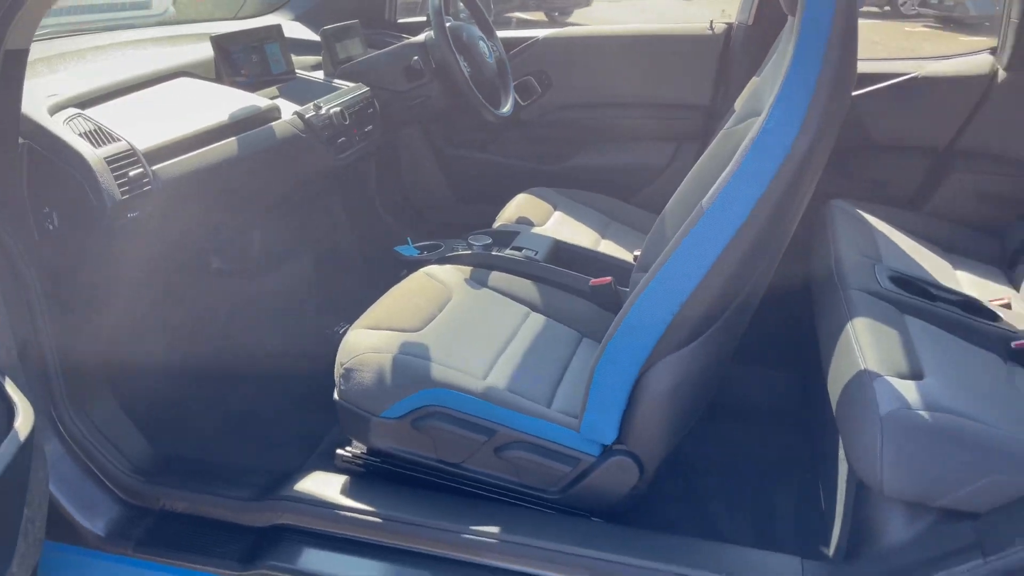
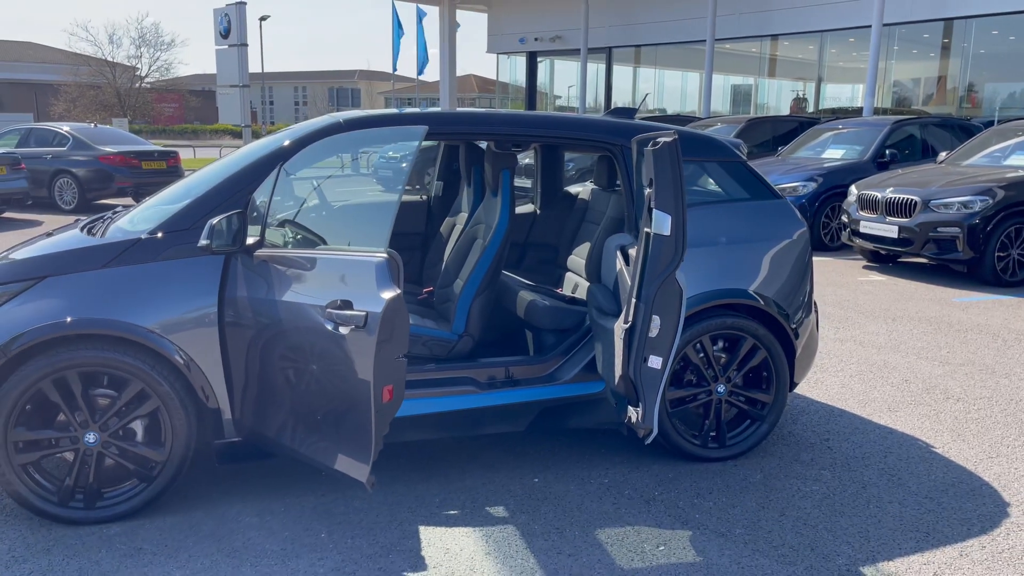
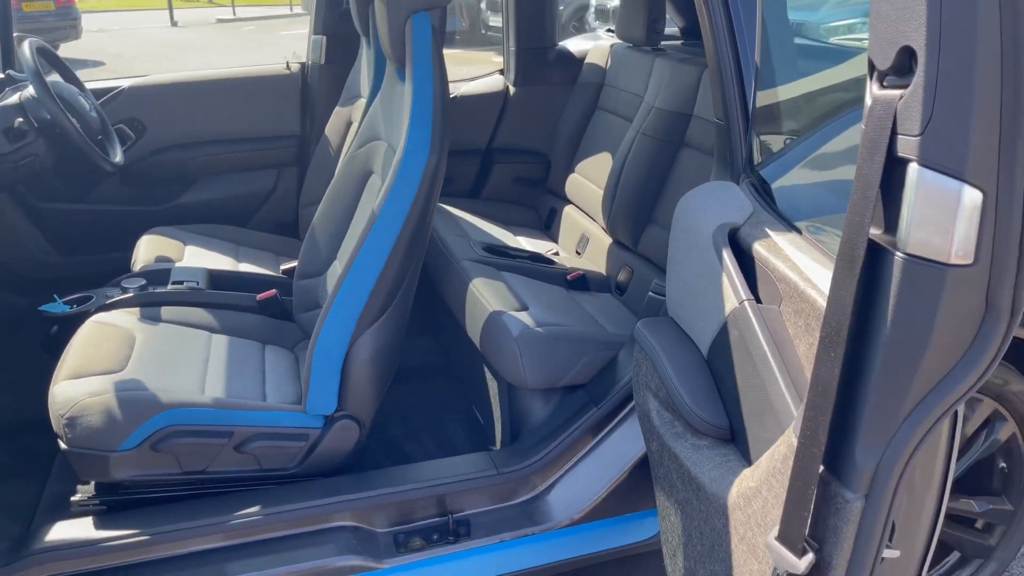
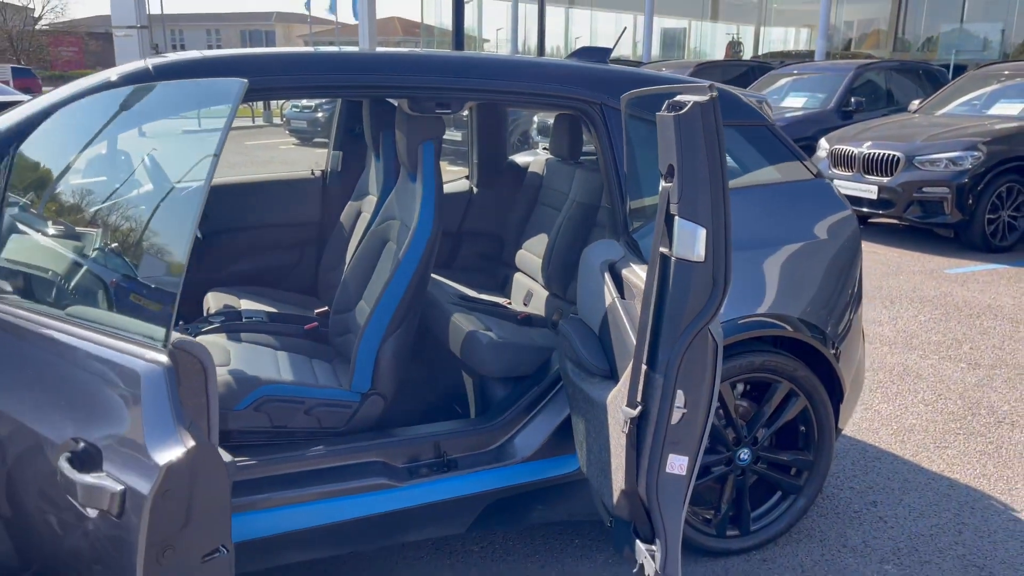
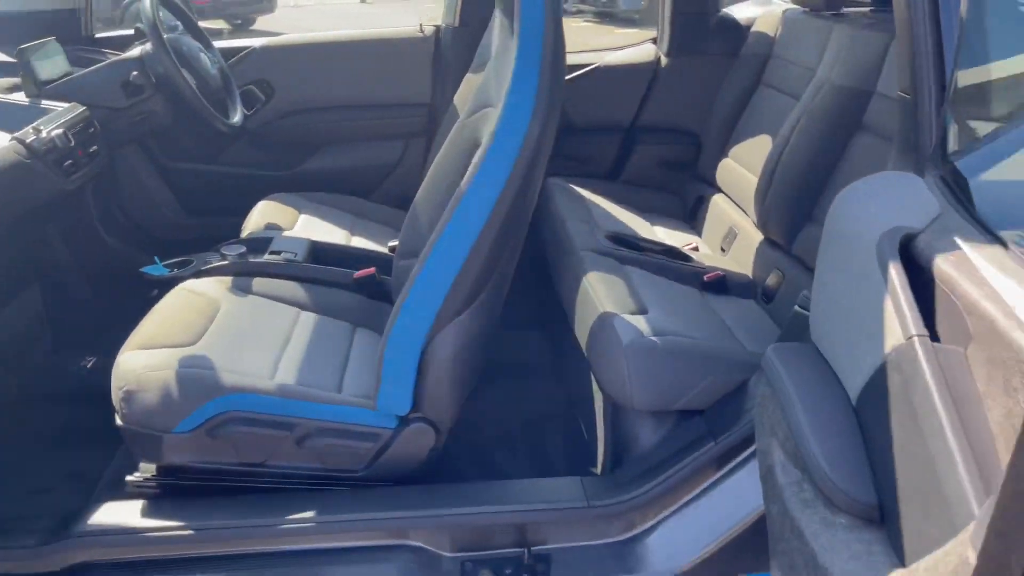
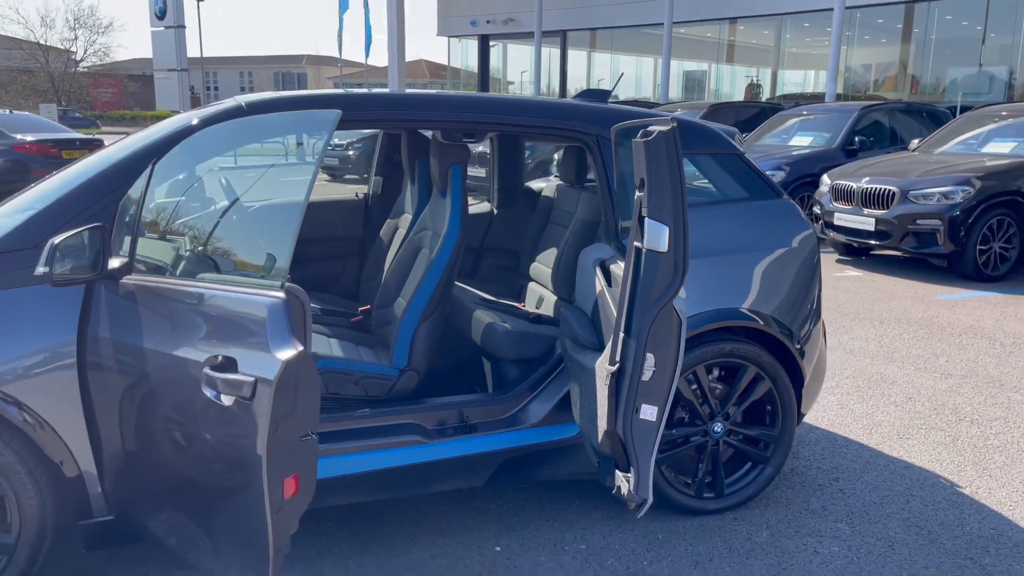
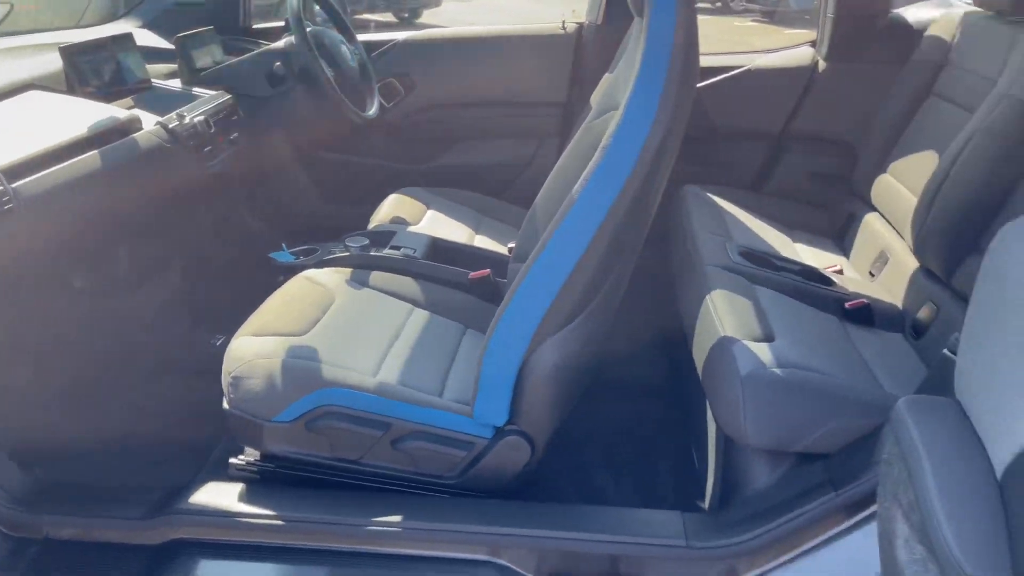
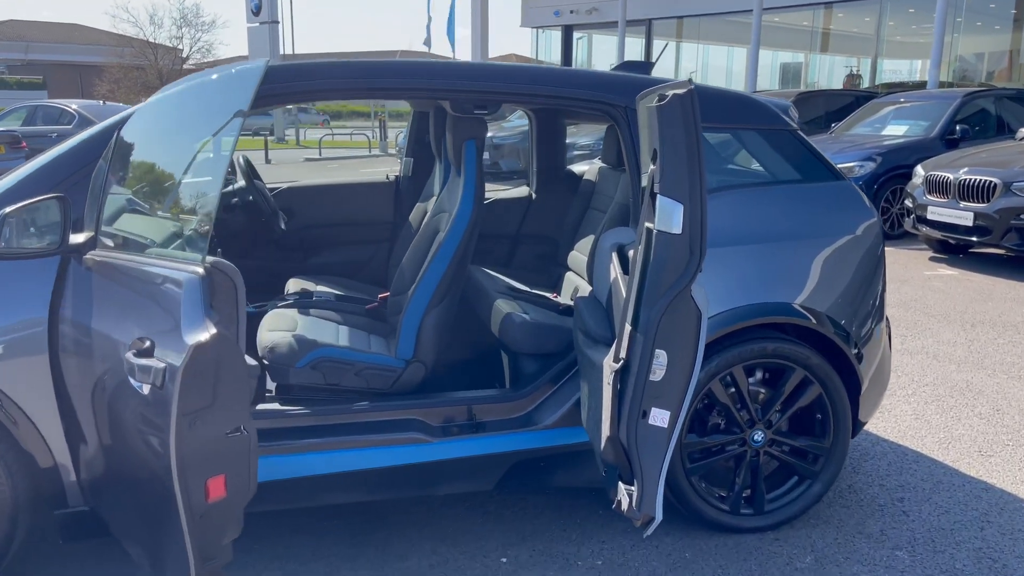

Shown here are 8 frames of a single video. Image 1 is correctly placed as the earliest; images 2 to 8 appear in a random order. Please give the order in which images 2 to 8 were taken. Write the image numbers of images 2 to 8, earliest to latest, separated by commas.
7, 5, 3, 4, 6, 2, 8
